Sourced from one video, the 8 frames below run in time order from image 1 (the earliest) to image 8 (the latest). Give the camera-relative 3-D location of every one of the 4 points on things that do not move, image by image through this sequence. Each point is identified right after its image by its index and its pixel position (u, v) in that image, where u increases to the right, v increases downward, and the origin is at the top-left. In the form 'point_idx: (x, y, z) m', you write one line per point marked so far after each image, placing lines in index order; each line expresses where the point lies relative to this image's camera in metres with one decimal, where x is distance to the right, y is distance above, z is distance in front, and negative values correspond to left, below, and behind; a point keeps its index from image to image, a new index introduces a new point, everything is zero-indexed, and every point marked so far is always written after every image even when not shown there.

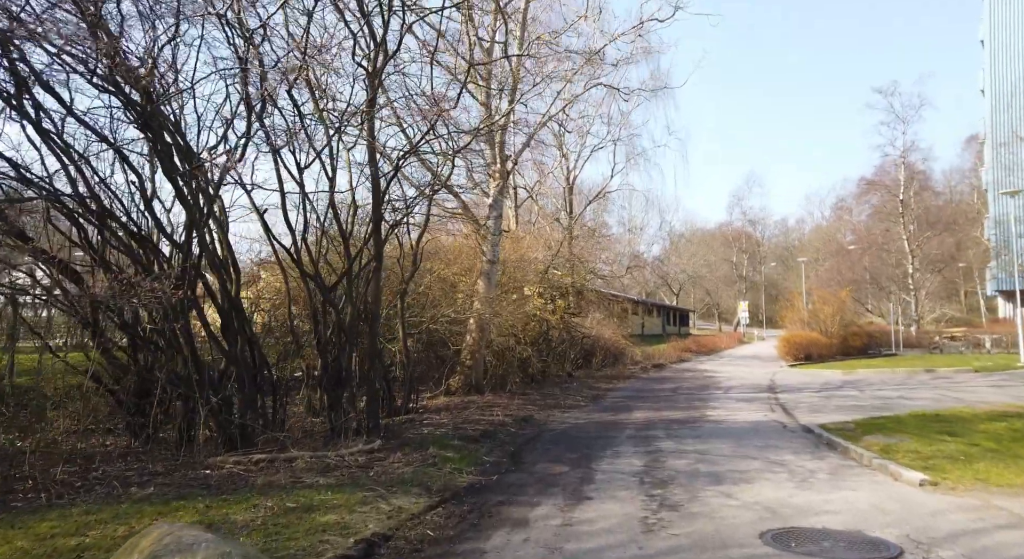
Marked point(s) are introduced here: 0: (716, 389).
0: (+5.0, -2.7, +19.7) m
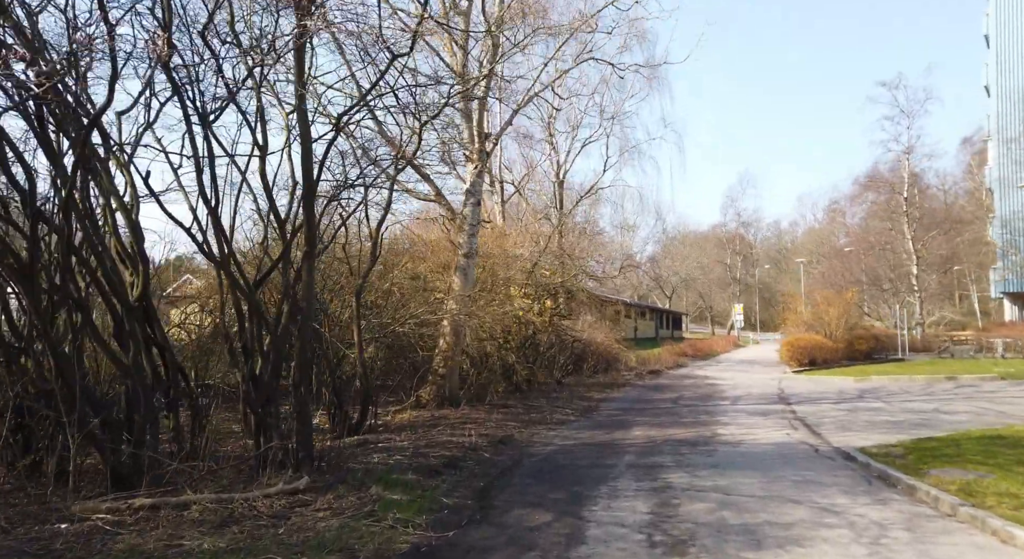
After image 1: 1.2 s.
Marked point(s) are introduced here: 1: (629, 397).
0: (+4.6, -2.7, +17.7) m
1: (+2.7, -2.7, +18.5) m
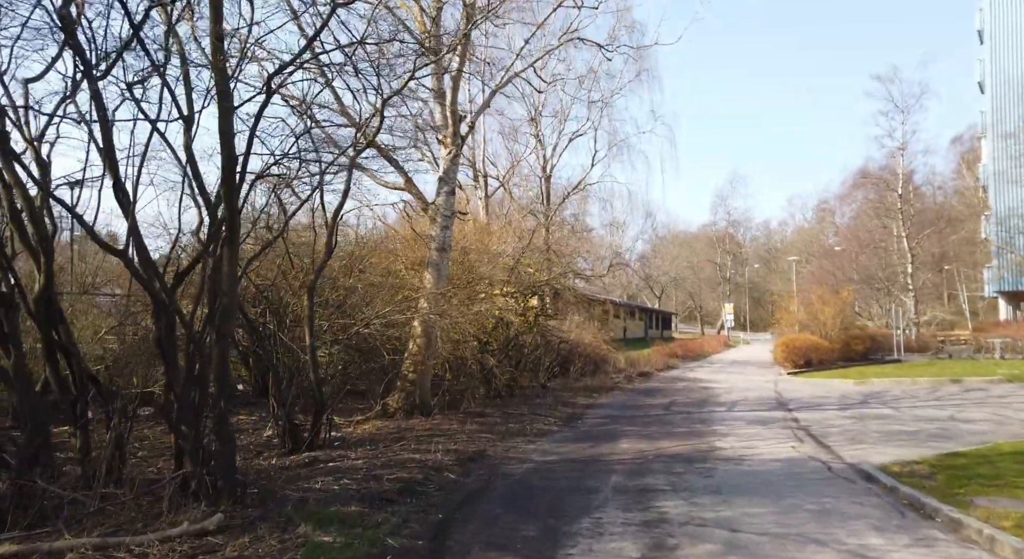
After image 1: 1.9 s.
0: (+4.2, -2.6, +16.5) m
1: (+2.3, -2.7, +17.3) m
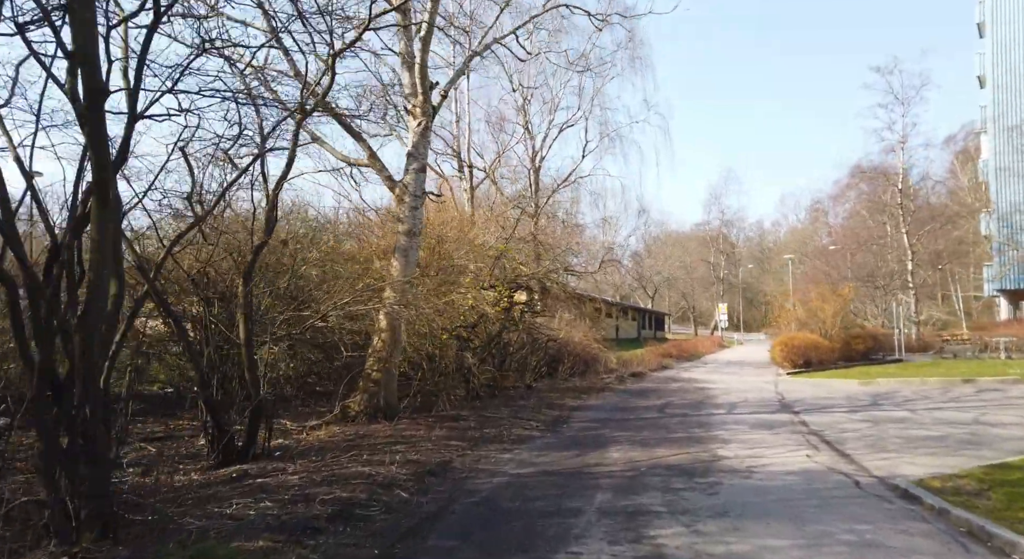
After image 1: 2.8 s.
0: (+3.8, -2.4, +15.1) m
1: (+1.9, -2.5, +15.9) m
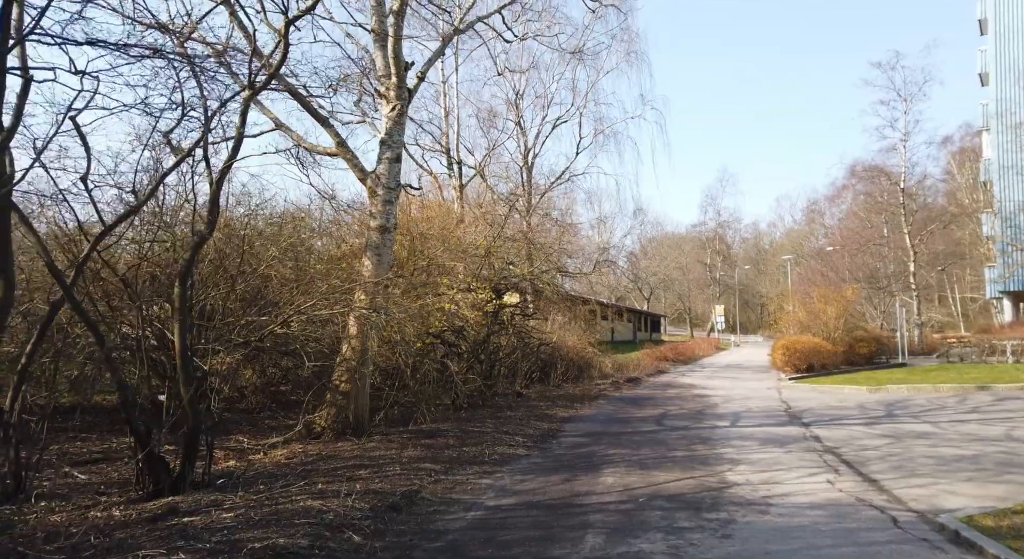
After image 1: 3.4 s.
0: (+3.6, -2.5, +14.0) m
1: (+1.7, -2.5, +14.8) m
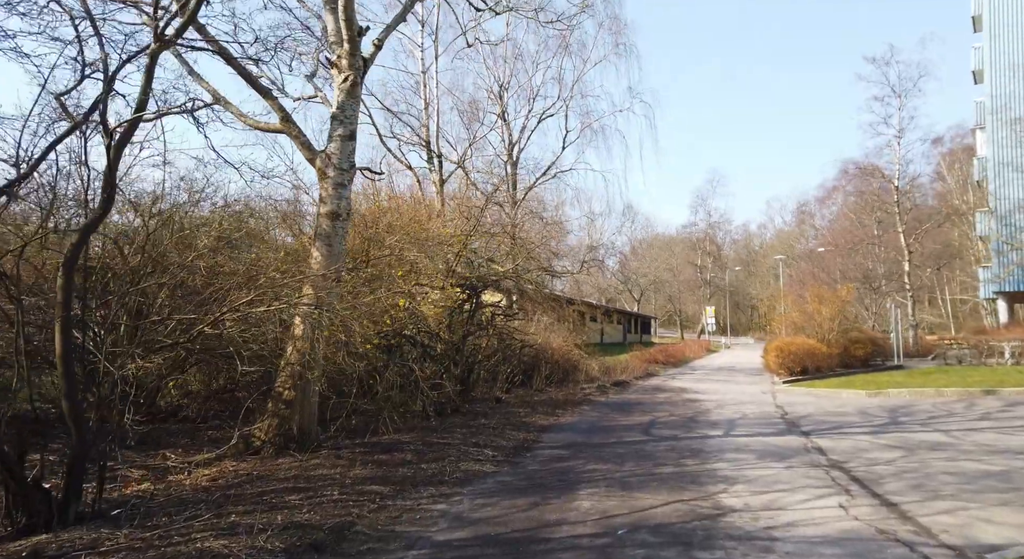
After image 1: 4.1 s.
0: (+3.2, -2.4, +12.9) m
1: (+1.2, -2.5, +13.6) m
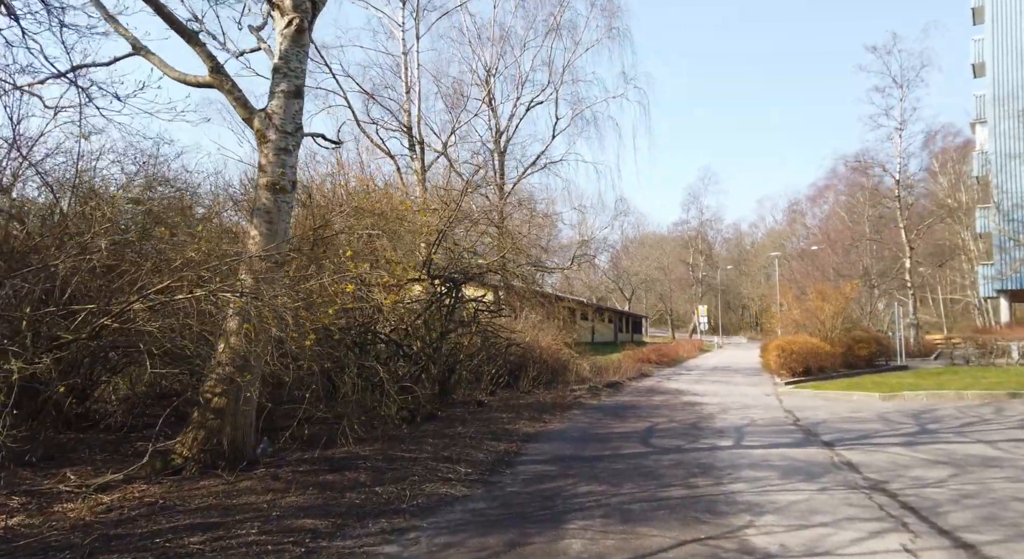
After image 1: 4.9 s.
0: (+2.9, -2.2, +11.4) m
1: (+1.0, -2.3, +12.1) m
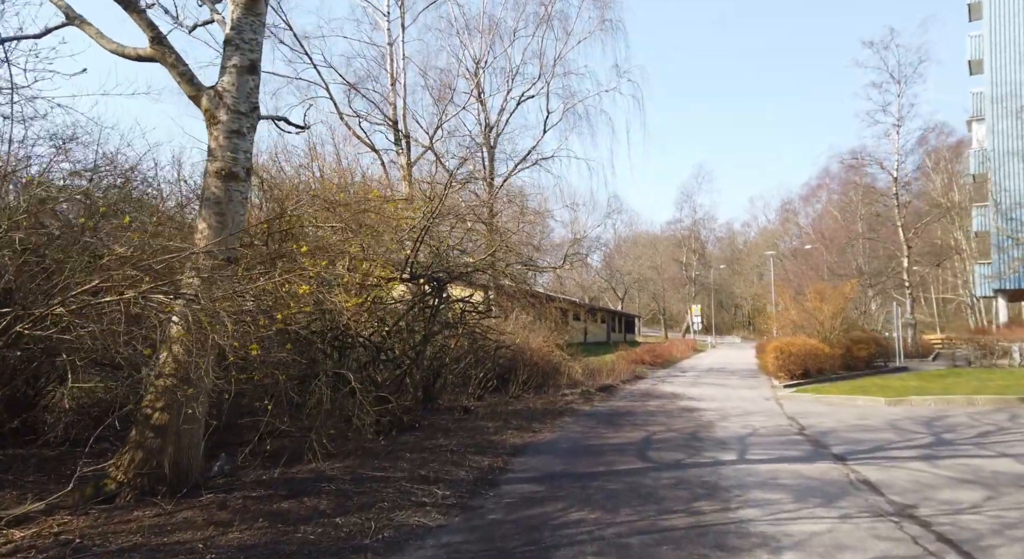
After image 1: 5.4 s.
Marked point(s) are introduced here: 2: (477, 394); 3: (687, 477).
0: (+2.7, -2.2, +10.5) m
1: (+0.8, -2.3, +11.3) m
2: (-0.8, -2.5, +17.2) m
3: (+1.8, -2.1, +8.5) m
